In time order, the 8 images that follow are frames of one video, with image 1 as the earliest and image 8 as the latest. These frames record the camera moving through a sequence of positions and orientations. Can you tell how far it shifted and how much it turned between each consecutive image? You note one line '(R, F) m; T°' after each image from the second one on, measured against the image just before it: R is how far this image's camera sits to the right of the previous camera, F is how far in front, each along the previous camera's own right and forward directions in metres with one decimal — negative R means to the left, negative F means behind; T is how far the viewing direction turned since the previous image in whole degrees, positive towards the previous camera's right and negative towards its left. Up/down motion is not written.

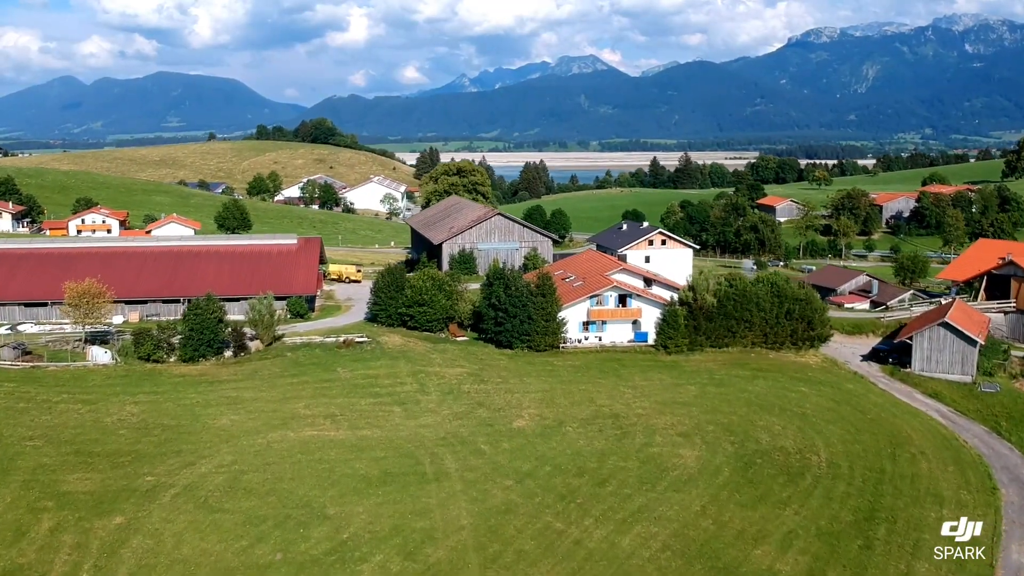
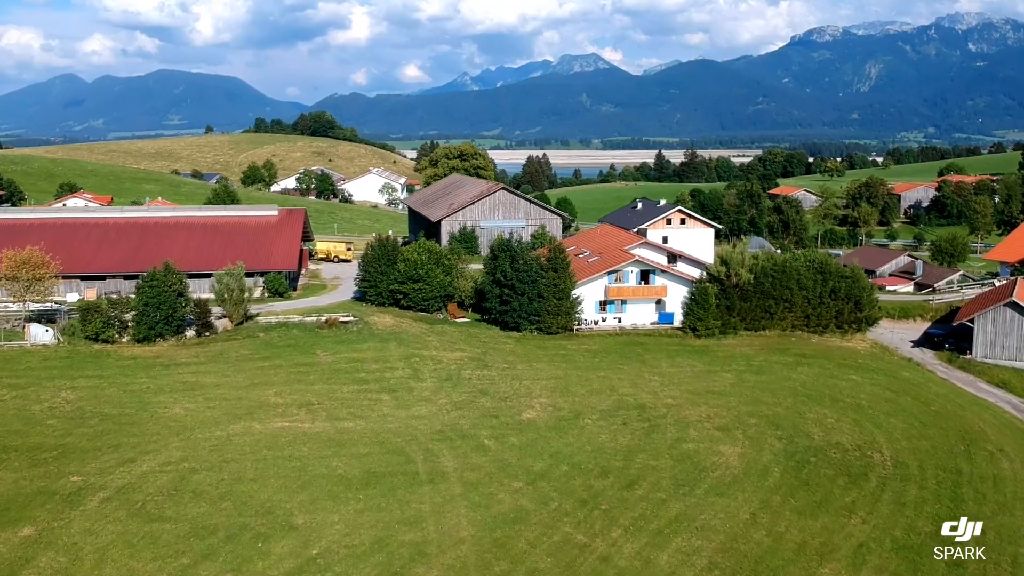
(-0.2, +4.9) m; 0°
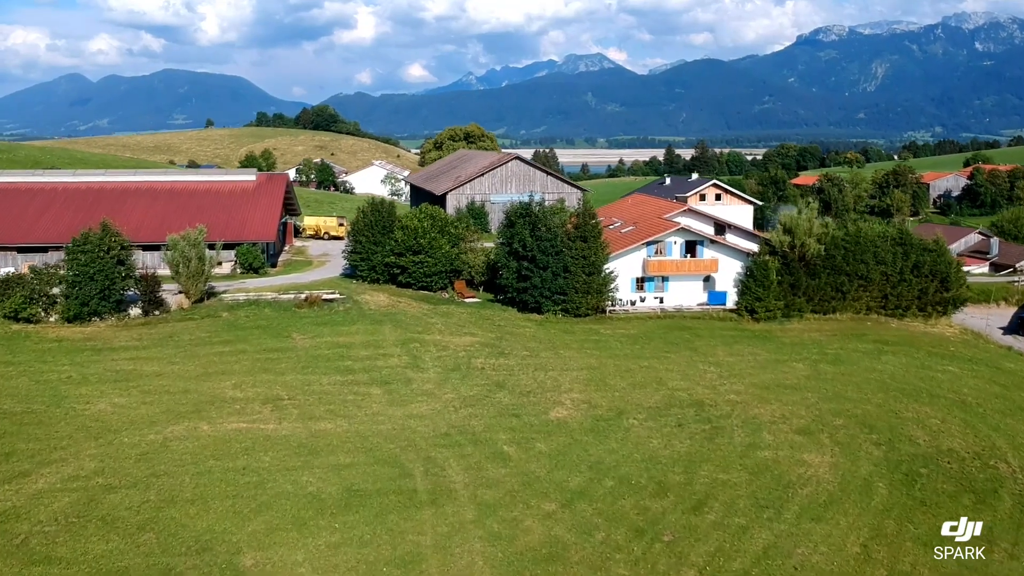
(-0.5, +5.9) m; 0°
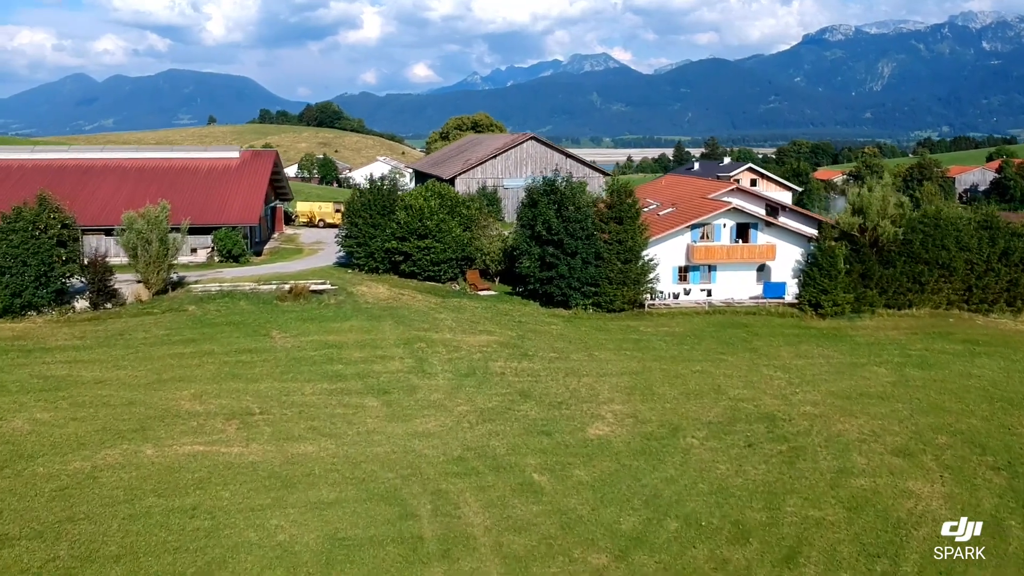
(-0.4, +4.3) m; 0°
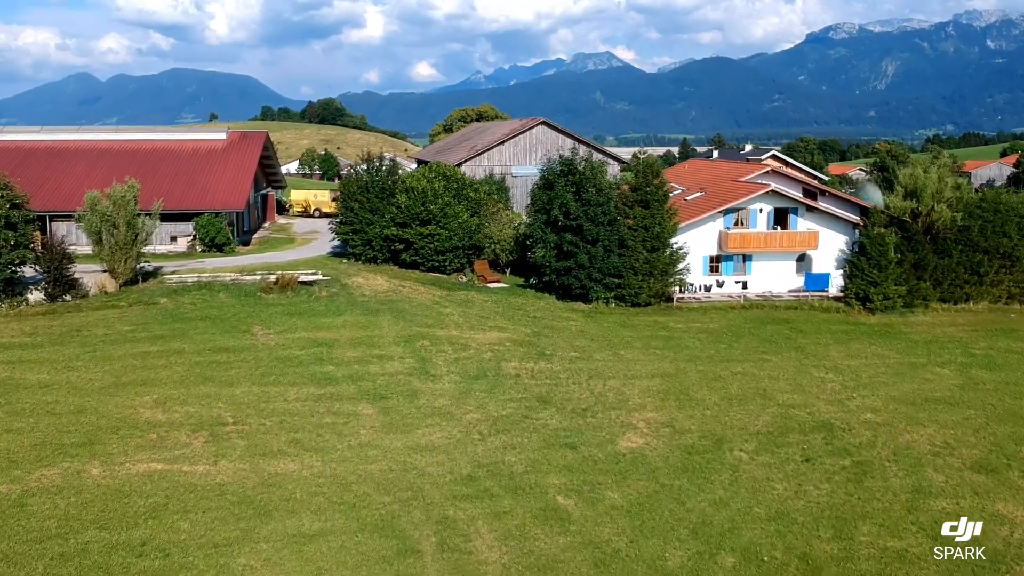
(-0.2, +2.5) m; 0°
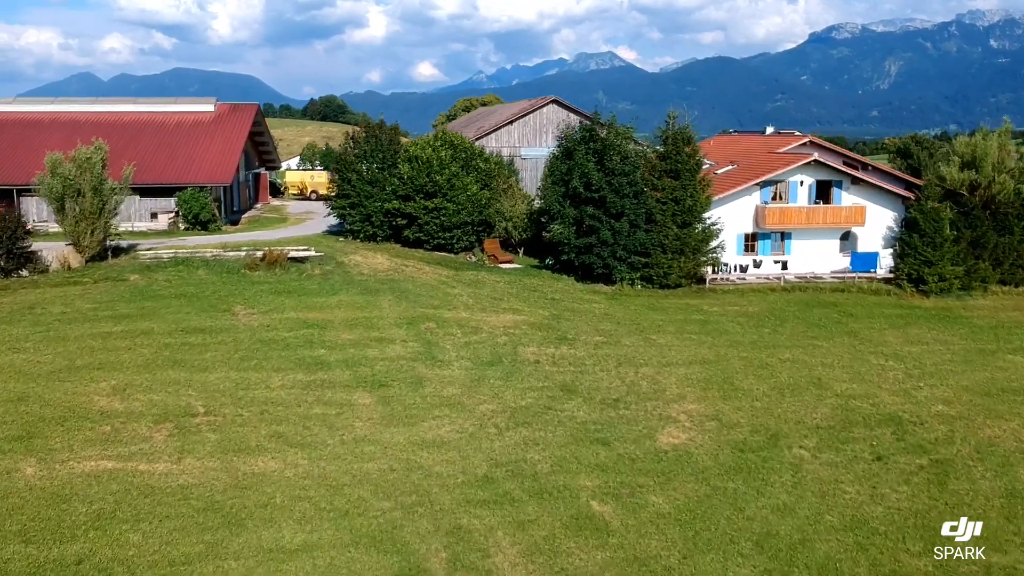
(-0.3, +2.2) m; 0°
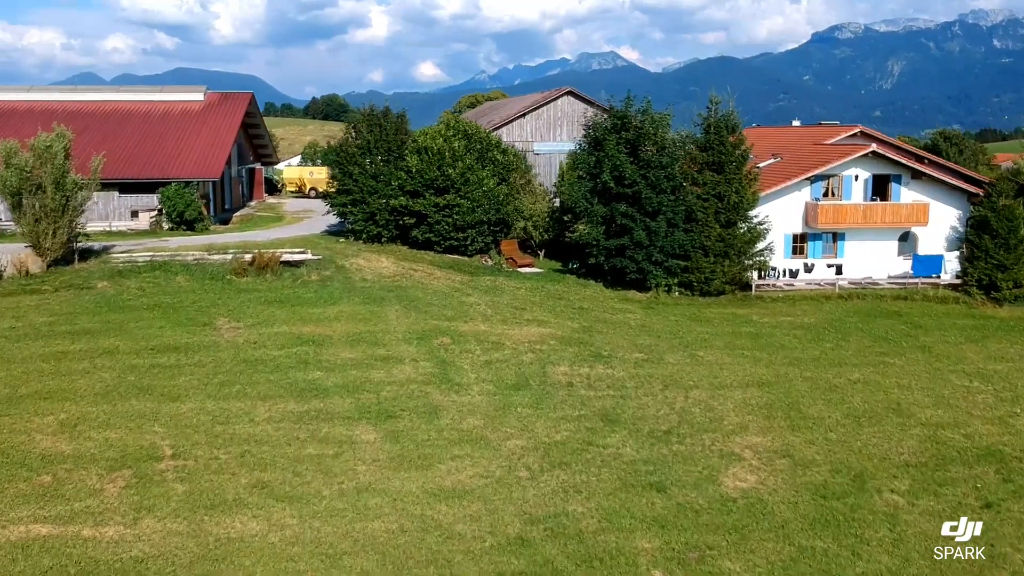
(-0.4, +2.2) m; 0°
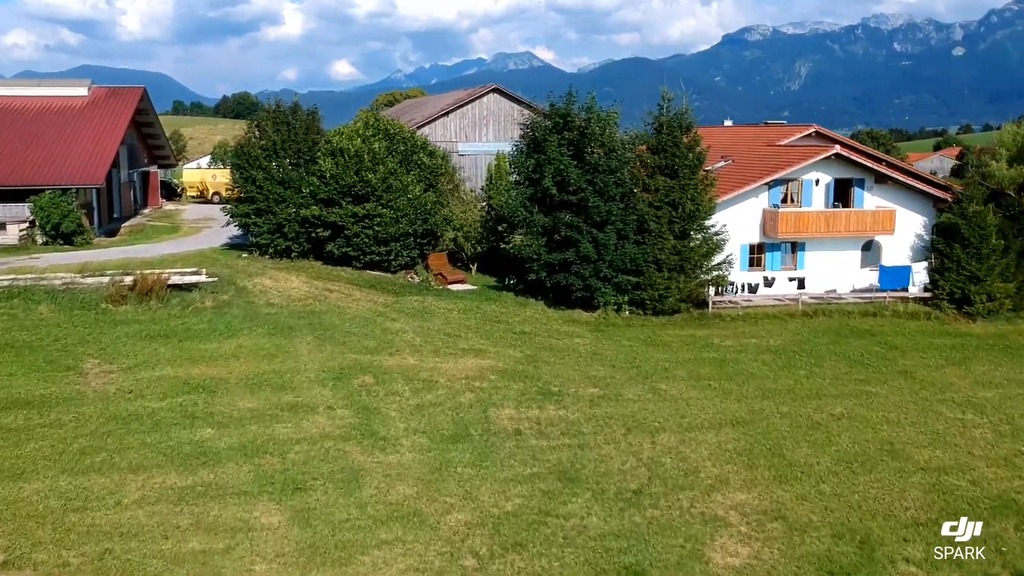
(-0.2, +2.1) m; +5°
